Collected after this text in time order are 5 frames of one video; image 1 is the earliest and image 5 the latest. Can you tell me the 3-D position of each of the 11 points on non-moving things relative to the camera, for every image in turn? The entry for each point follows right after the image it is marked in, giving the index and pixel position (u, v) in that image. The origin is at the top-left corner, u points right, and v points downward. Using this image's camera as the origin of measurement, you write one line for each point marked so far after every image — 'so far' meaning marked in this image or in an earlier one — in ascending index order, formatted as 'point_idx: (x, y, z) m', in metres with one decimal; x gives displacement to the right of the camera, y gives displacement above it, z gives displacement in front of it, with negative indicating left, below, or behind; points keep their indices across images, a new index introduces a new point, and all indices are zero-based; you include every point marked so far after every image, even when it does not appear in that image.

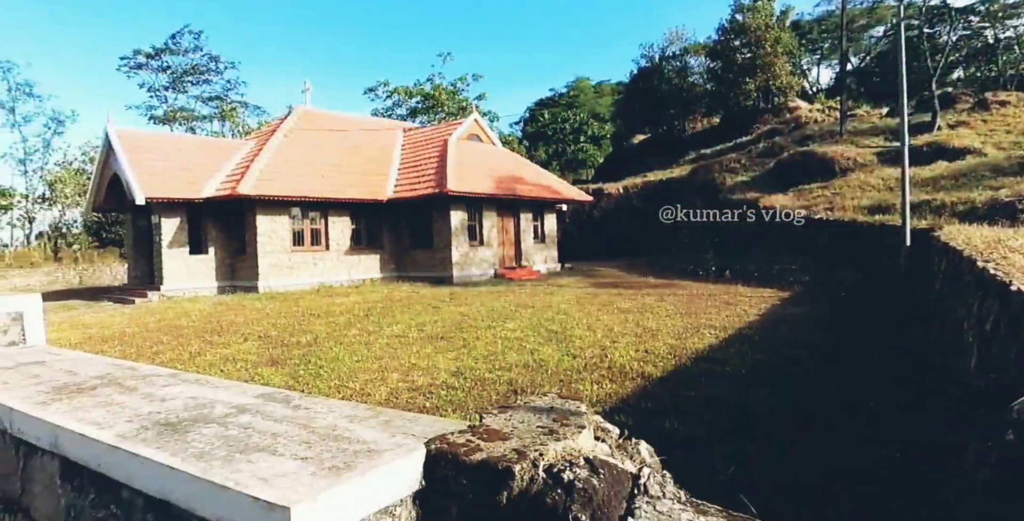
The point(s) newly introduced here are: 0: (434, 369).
0: (-0.7, -1.0, +5.7) m
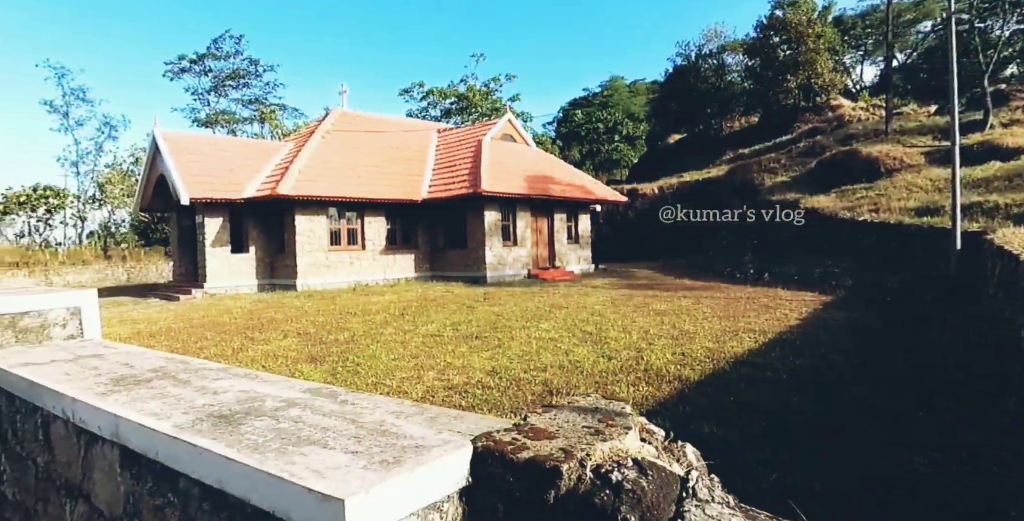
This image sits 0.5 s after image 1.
0: (-0.4, -1.0, +5.7) m
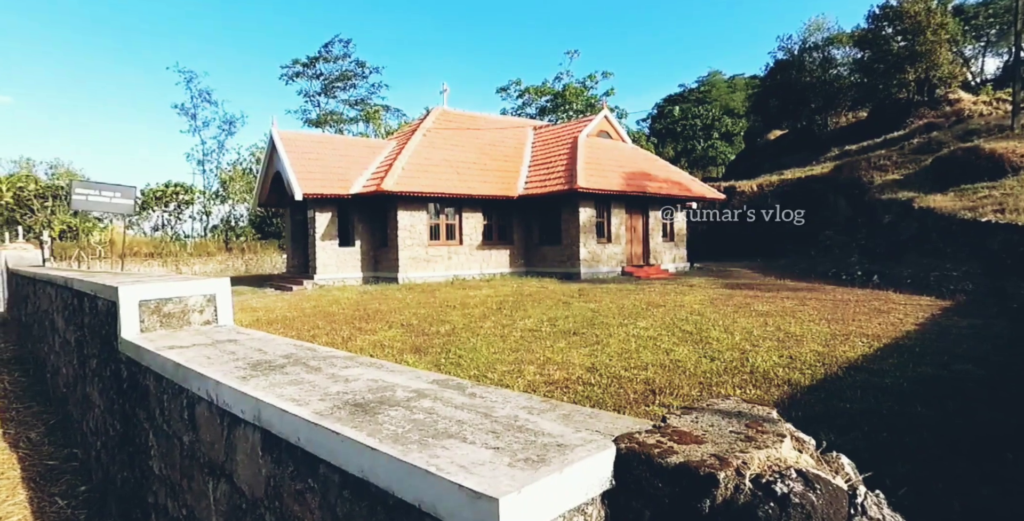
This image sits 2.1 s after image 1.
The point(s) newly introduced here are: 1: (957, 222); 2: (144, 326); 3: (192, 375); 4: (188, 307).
0: (+0.5, -1.0, +5.7) m
1: (+12.3, +1.1, +16.3) m
2: (-1.6, -0.3, +2.7) m
3: (-0.9, -0.3, +1.8) m
4: (-1.5, -0.2, +2.9) m
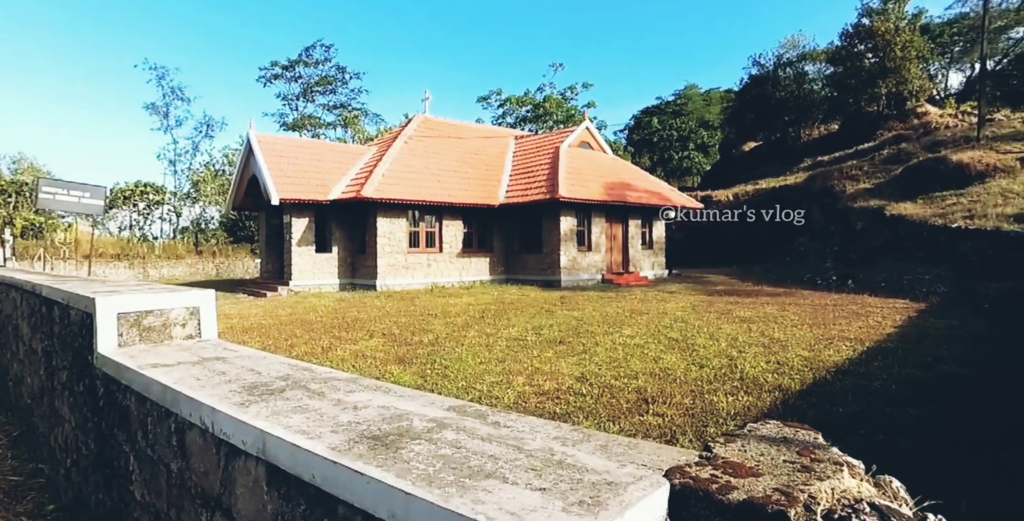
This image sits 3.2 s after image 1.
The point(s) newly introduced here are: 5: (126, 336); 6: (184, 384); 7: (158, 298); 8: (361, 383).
0: (+0.4, -1.1, +5.6) m
1: (+11.8, +0.9, +16.7) m
2: (-1.6, -0.3, +2.5) m
3: (-0.9, -0.4, +1.6) m
4: (-1.5, -0.3, +2.7) m
5: (-1.6, -0.3, +2.5) m
6: (-0.9, -0.3, +1.7) m
7: (-1.6, -0.2, +2.7) m
8: (-0.4, -0.3, +1.7) m
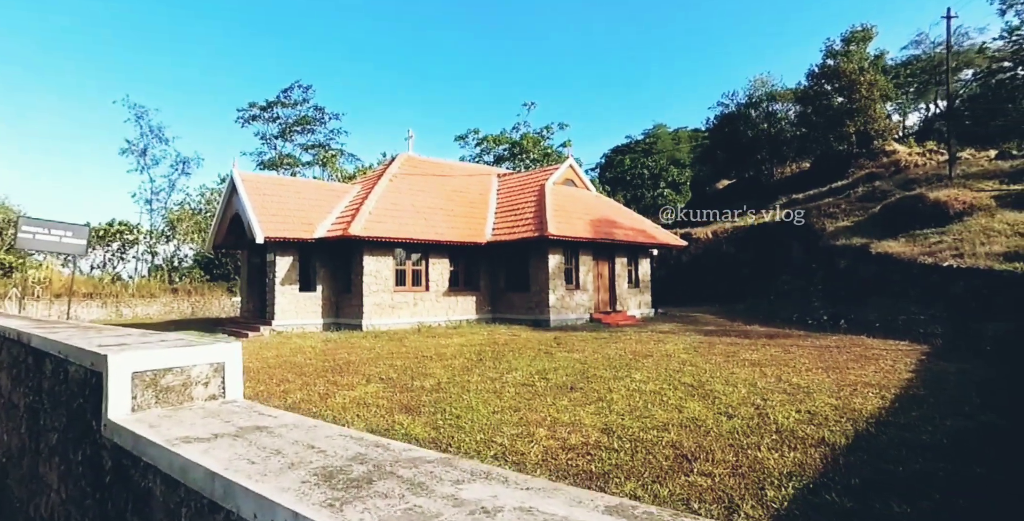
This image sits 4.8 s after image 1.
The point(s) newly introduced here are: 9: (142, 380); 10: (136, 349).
0: (+0.6, -1.4, +5.2) m
1: (+11.5, -0.2, +16.9) m
2: (-1.3, -0.5, +2.1) m
3: (-0.6, -0.5, +1.3) m
4: (-1.3, -0.4, +2.3) m
5: (-1.3, -0.5, +2.1) m
6: (-0.6, -0.5, +1.3) m
7: (-1.3, -0.3, +2.3) m
8: (-0.1, -0.5, +1.4) m
9: (-1.4, -0.4, +2.2) m
10: (-1.5, -0.3, +2.3) m
